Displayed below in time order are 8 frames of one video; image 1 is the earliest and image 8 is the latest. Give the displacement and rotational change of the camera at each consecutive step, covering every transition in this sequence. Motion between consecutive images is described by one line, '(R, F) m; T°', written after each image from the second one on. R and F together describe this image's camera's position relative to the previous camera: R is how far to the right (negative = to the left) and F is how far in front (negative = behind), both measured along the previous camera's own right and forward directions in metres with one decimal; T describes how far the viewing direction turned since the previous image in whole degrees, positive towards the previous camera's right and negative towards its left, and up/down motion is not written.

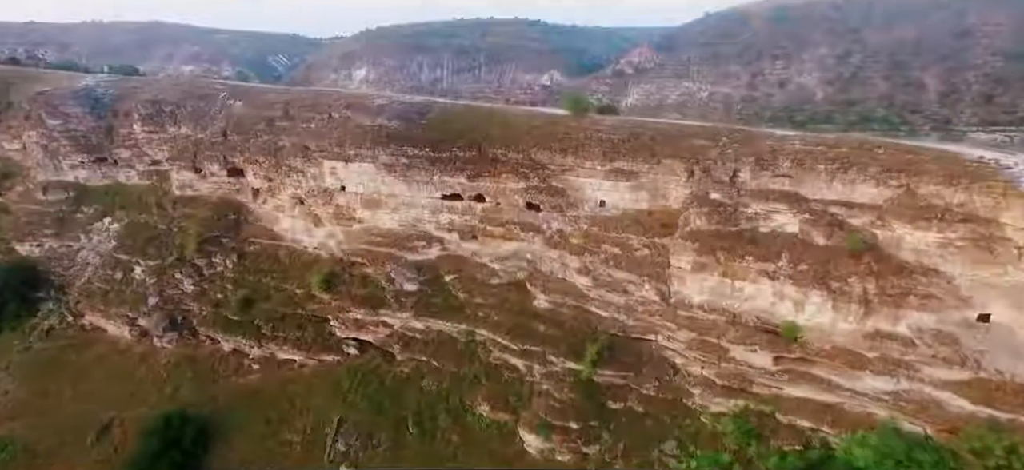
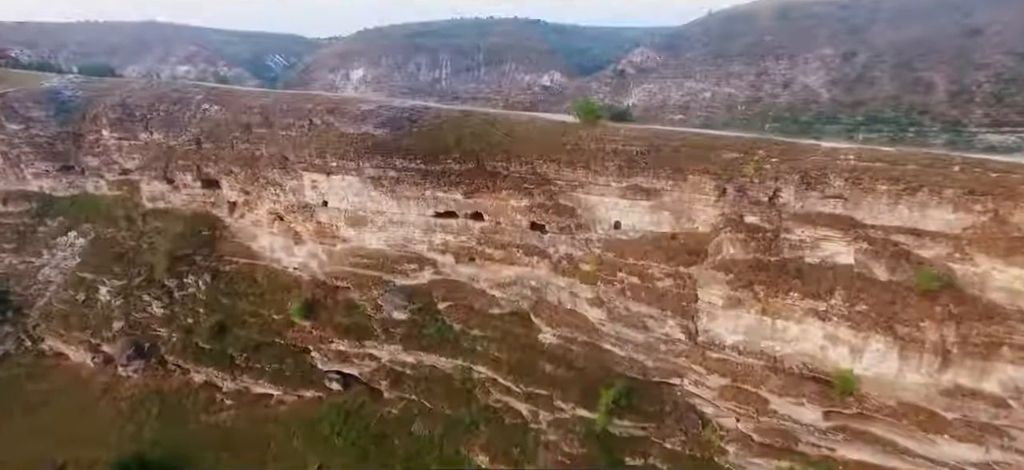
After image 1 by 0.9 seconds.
(-0.1, +1.6) m; 0°
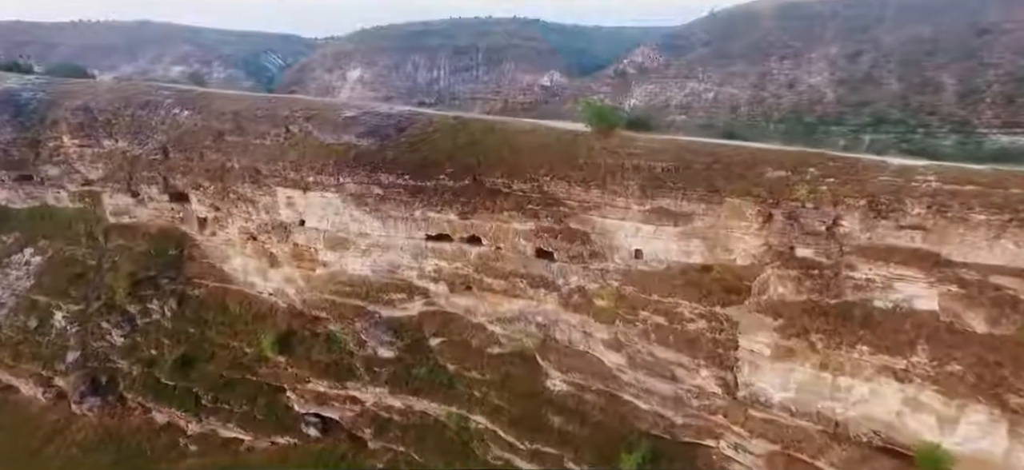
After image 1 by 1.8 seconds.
(-0.1, +1.6) m; 0°
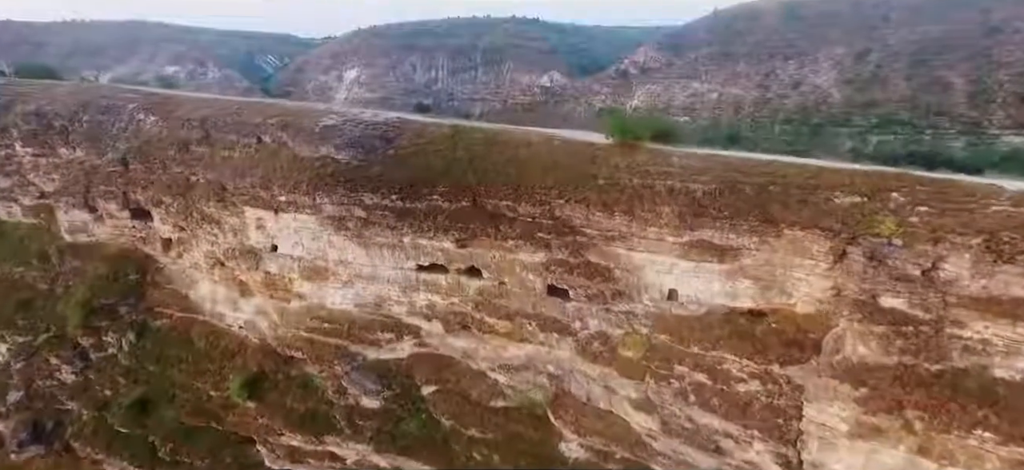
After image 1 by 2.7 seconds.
(-0.1, +1.7) m; 0°
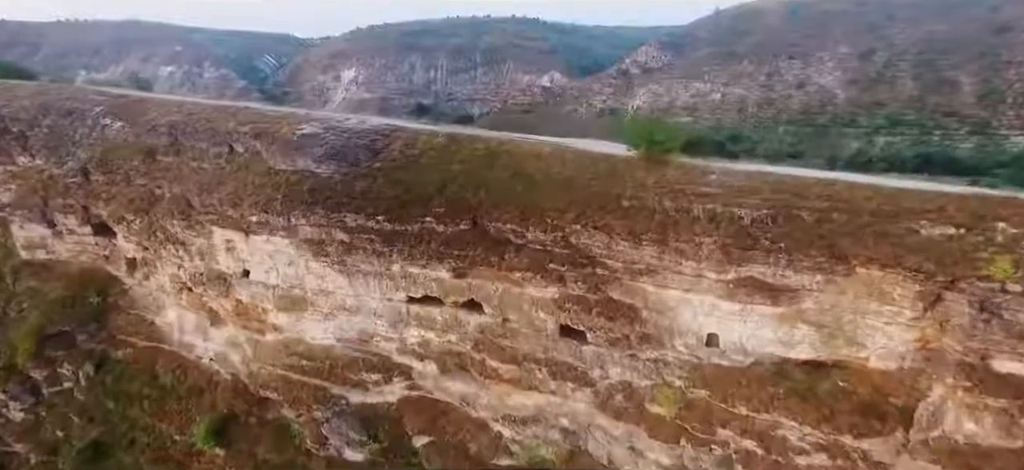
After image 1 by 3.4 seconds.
(-0.1, +1.3) m; 0°
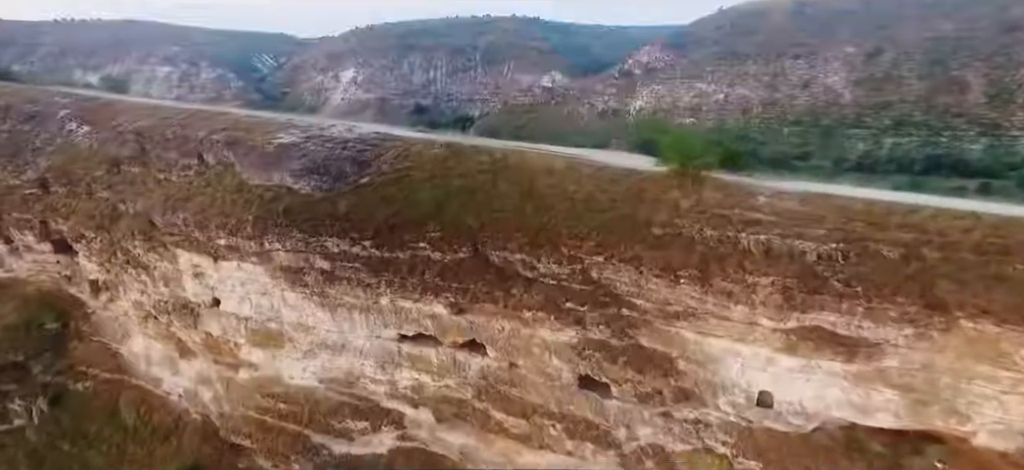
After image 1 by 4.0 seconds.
(-0.1, +1.1) m; 0°
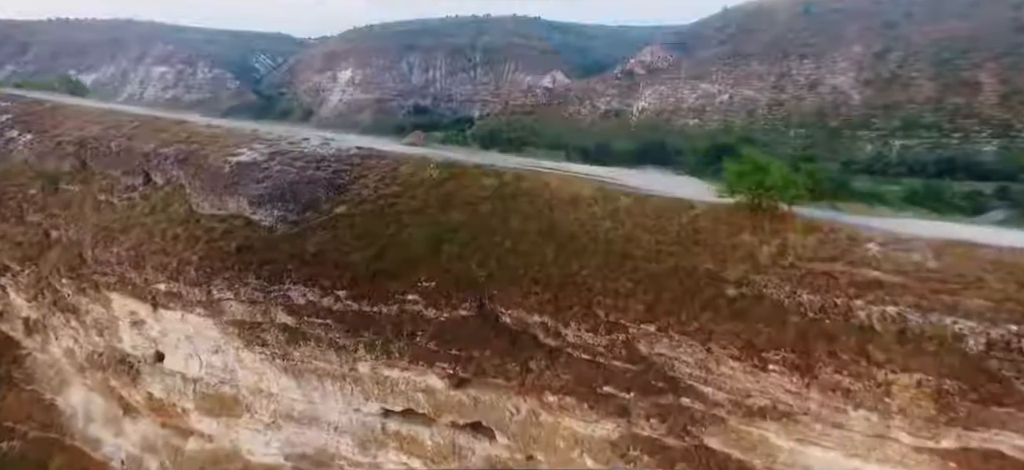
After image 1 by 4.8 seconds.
(-0.2, +1.5) m; 0°
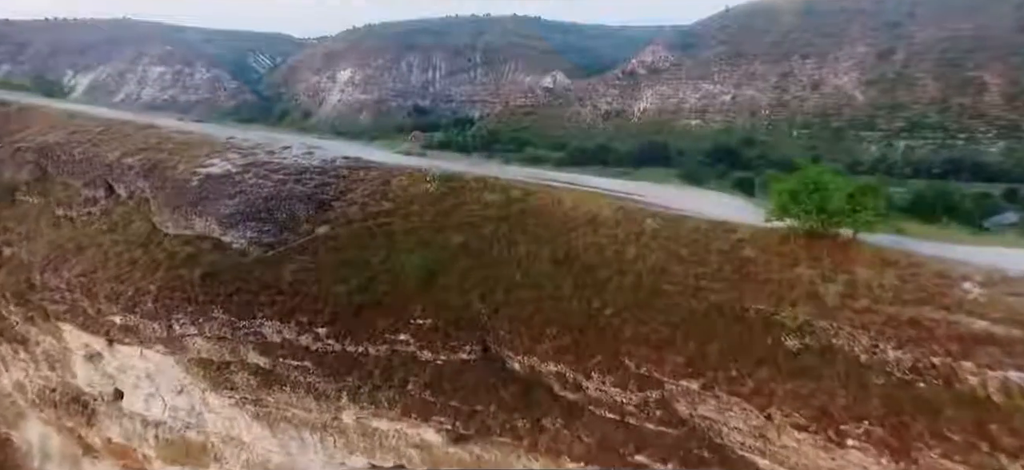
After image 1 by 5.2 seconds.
(-0.1, +0.8) m; 0°
